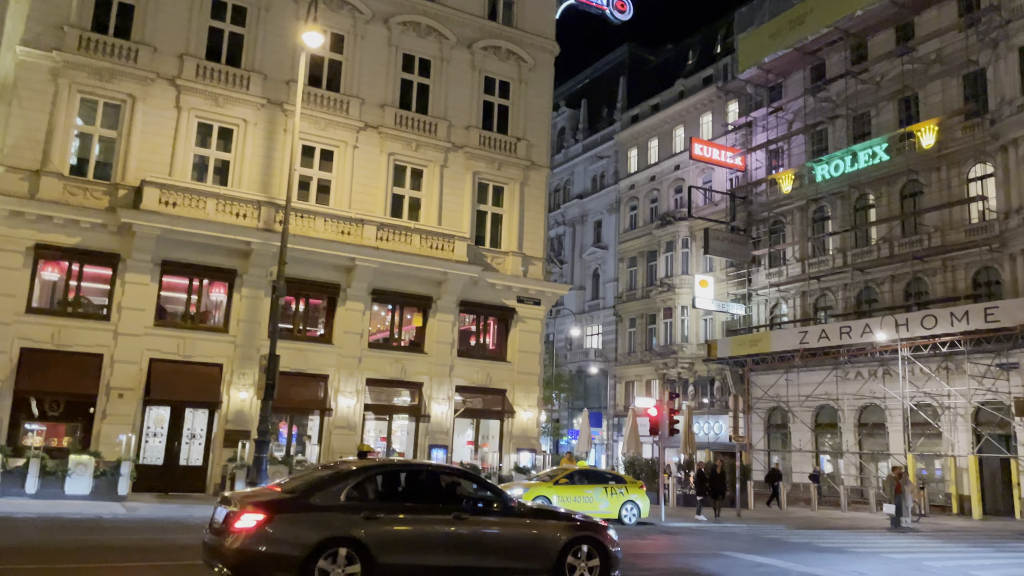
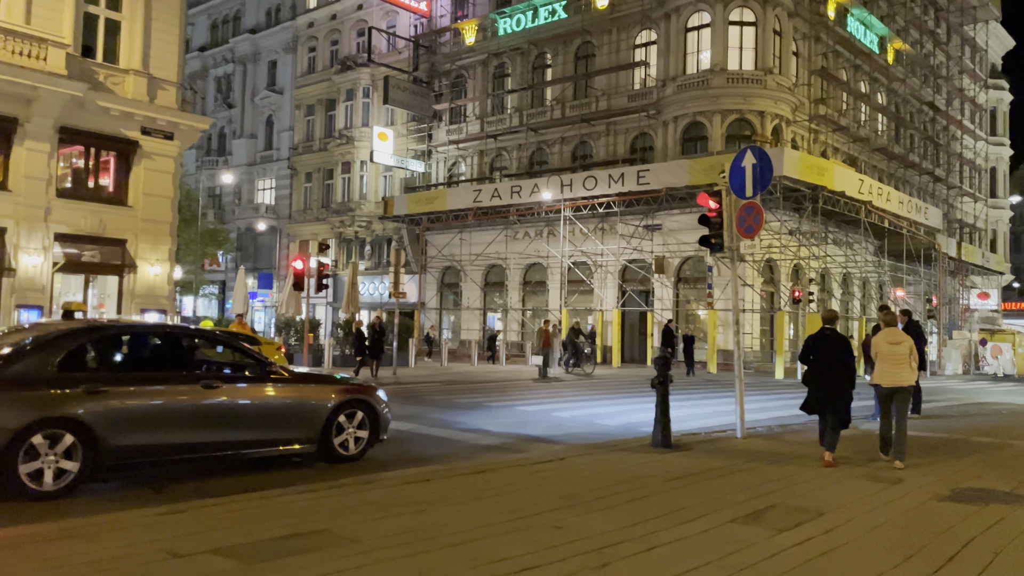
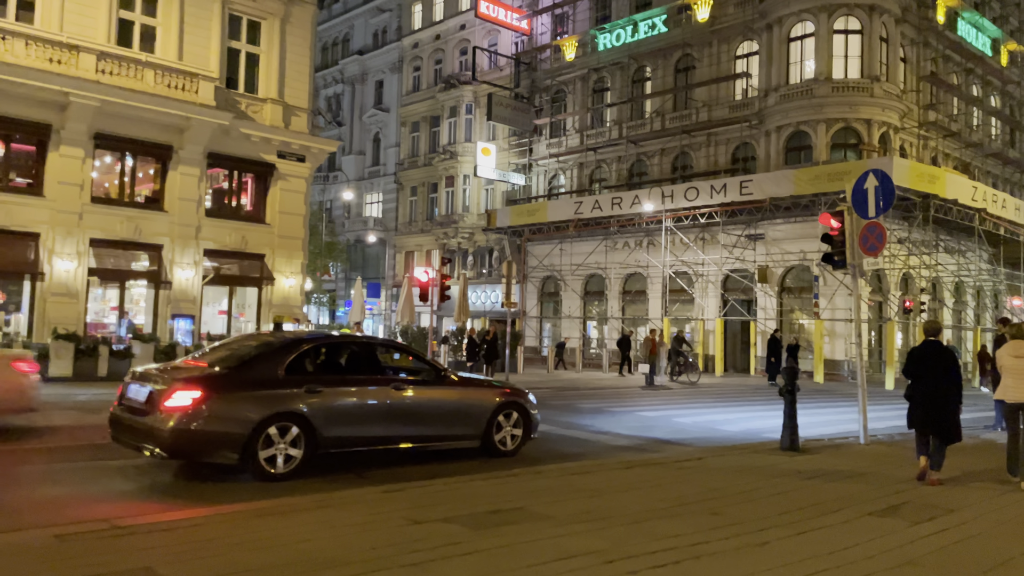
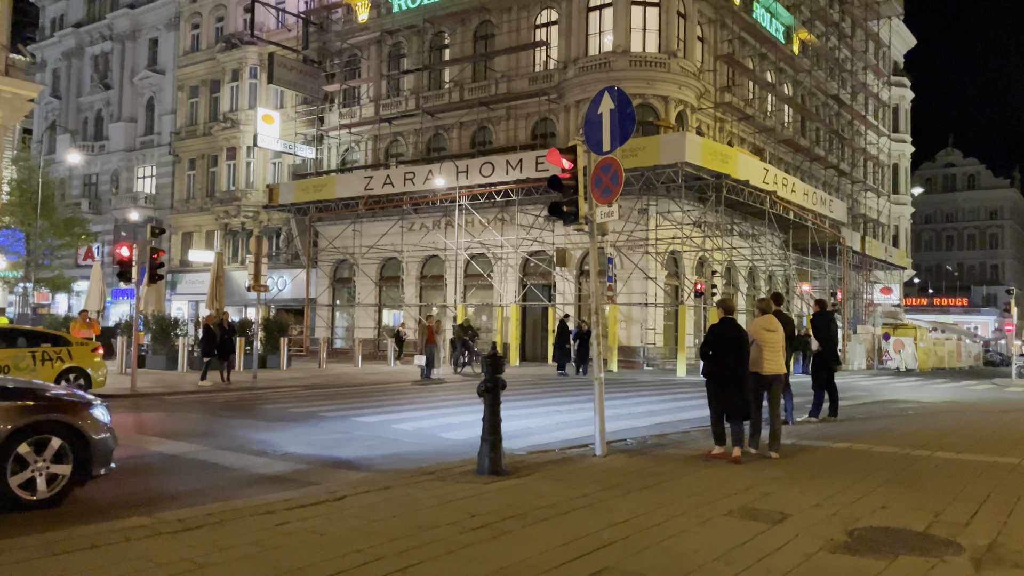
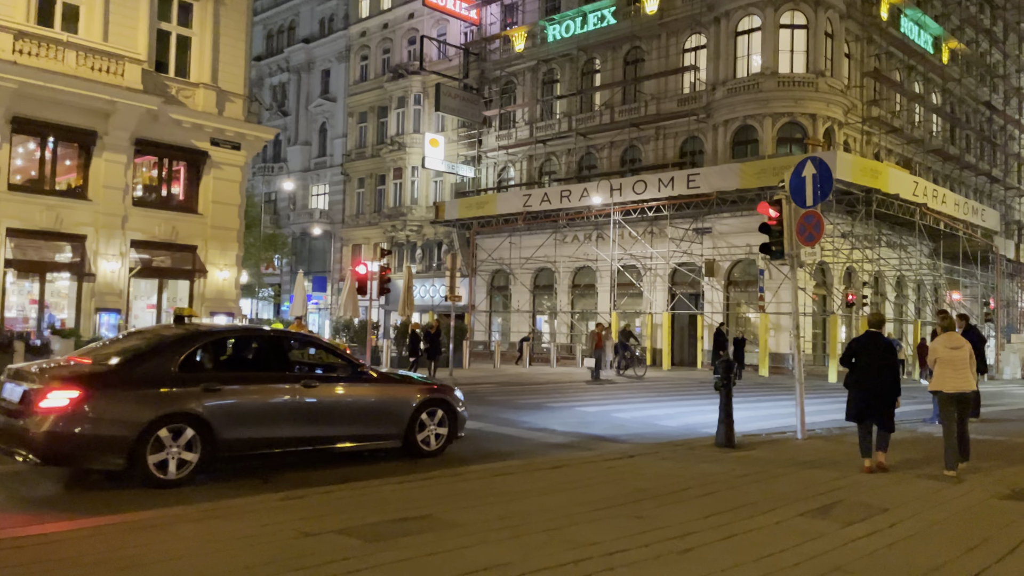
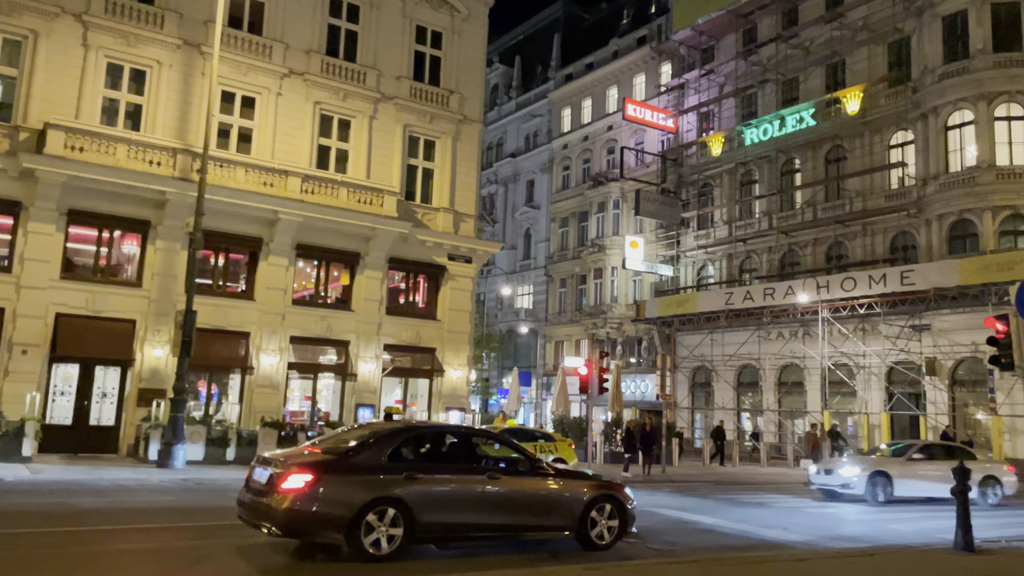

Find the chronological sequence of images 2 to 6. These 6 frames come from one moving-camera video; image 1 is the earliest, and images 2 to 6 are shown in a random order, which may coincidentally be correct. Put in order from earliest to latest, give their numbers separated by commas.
6, 3, 5, 2, 4
